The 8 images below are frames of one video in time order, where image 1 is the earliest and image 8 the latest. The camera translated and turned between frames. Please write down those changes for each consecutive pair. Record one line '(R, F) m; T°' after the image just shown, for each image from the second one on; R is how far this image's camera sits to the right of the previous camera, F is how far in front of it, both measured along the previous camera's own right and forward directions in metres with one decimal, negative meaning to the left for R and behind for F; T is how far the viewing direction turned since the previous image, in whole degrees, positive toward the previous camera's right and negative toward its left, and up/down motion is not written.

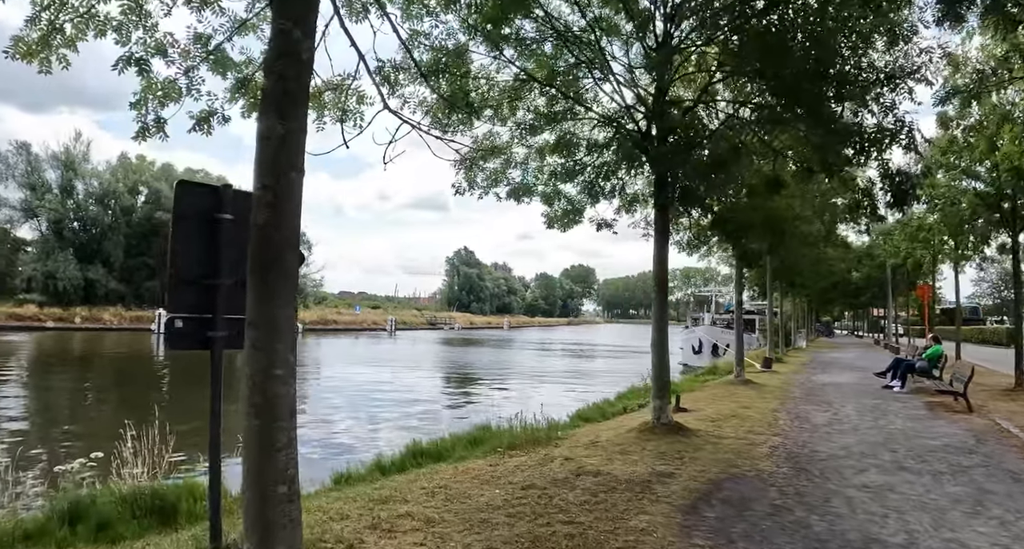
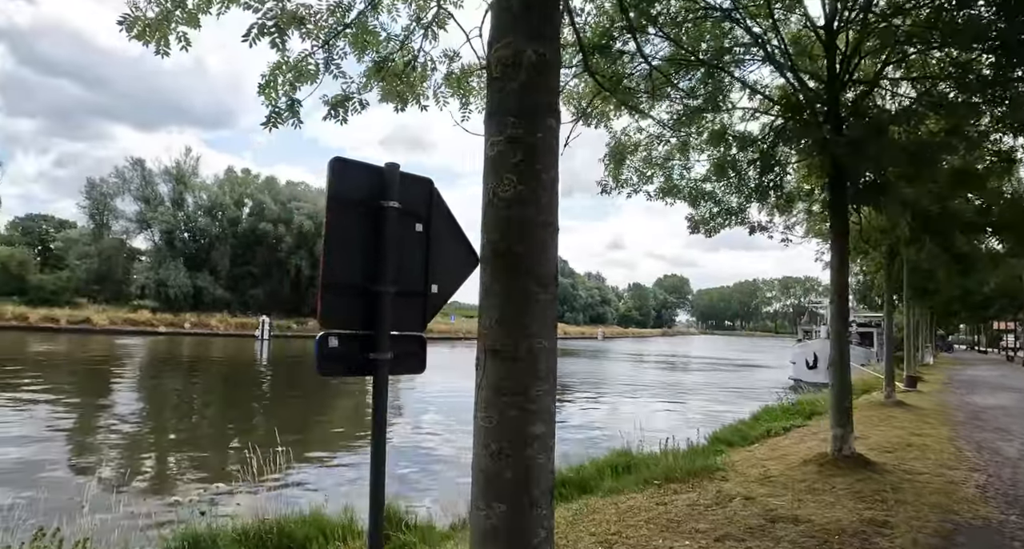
(-0.6, +0.7) m; -7°
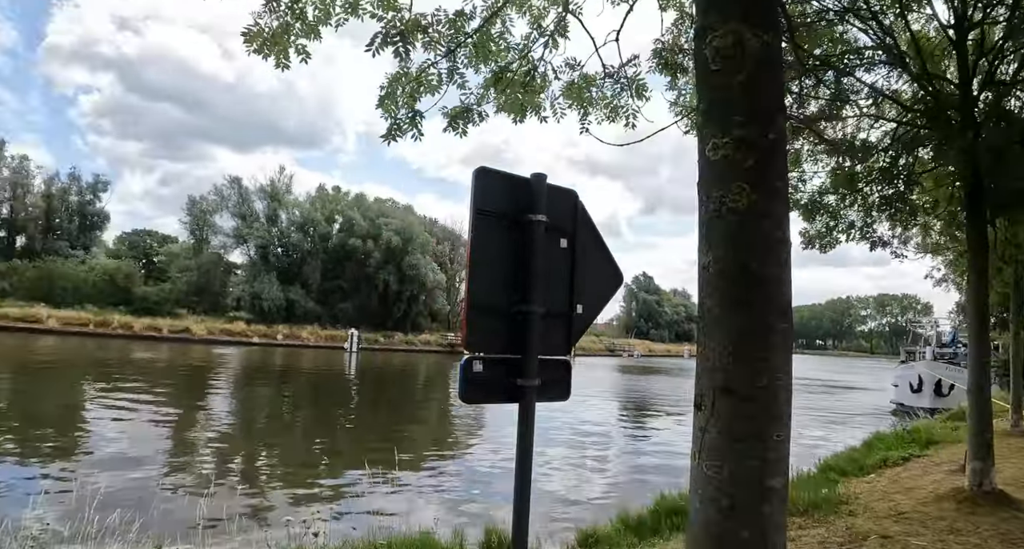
(-0.3, +0.1) m; -6°
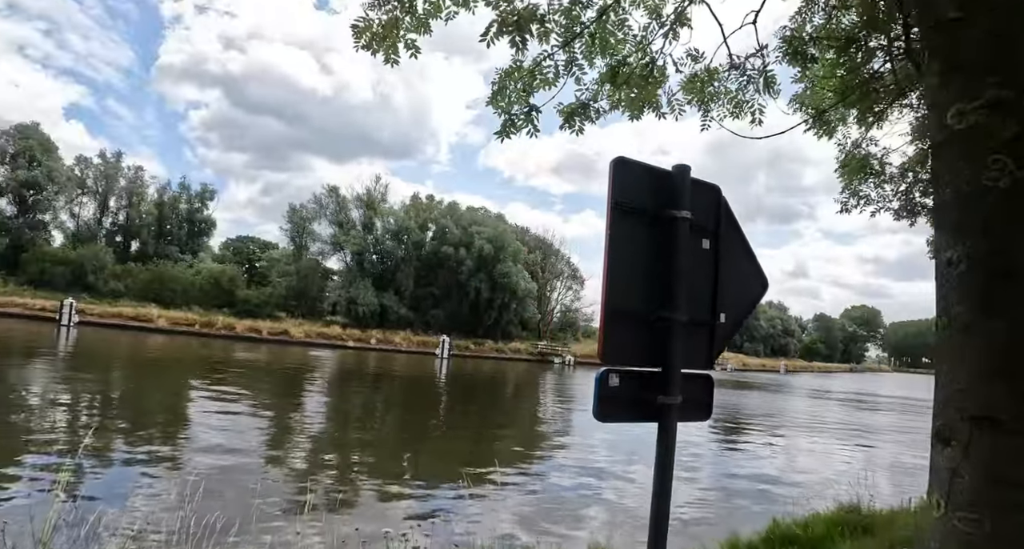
(-0.2, 0.0) m; -7°
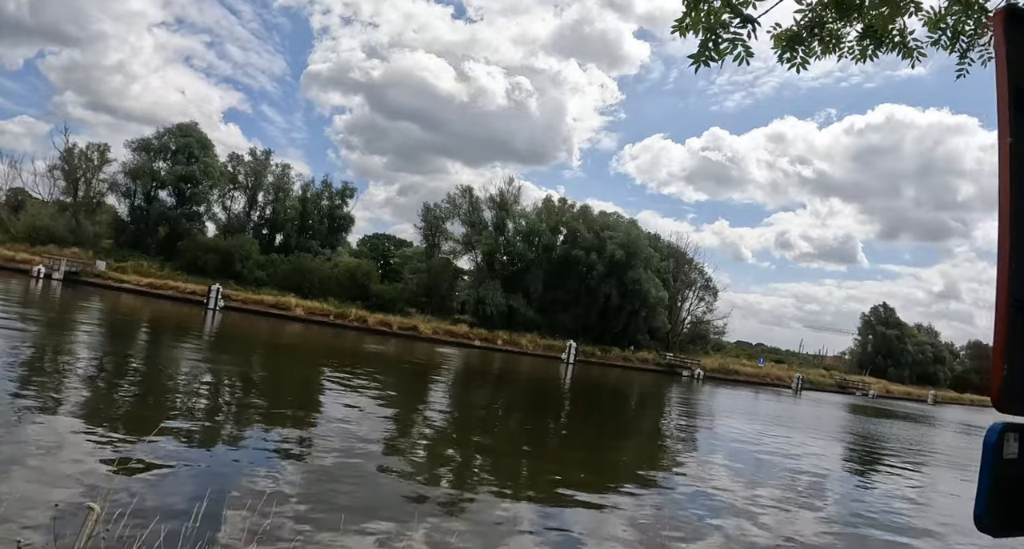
(-0.2, +0.1) m; -10°
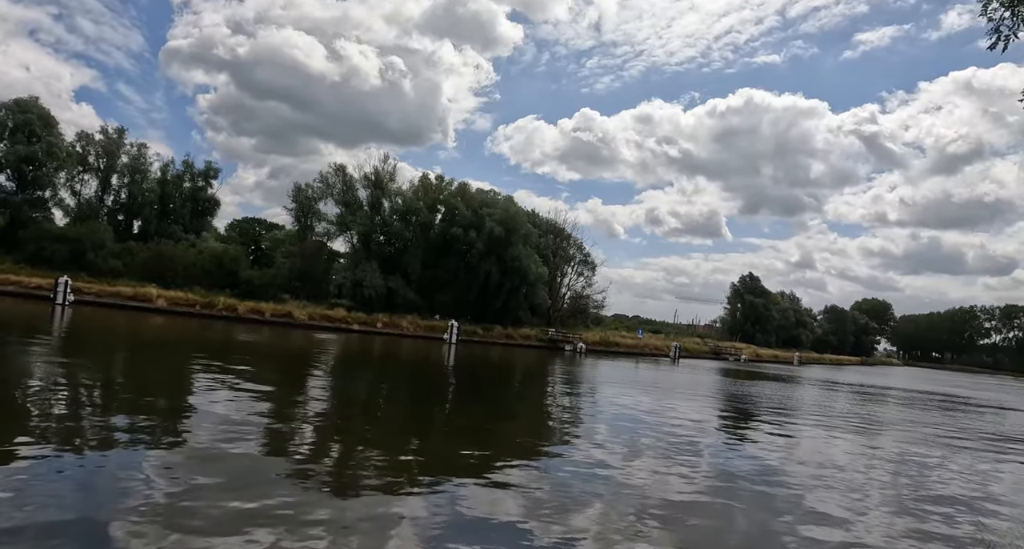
(+0.4, +0.2) m; +9°
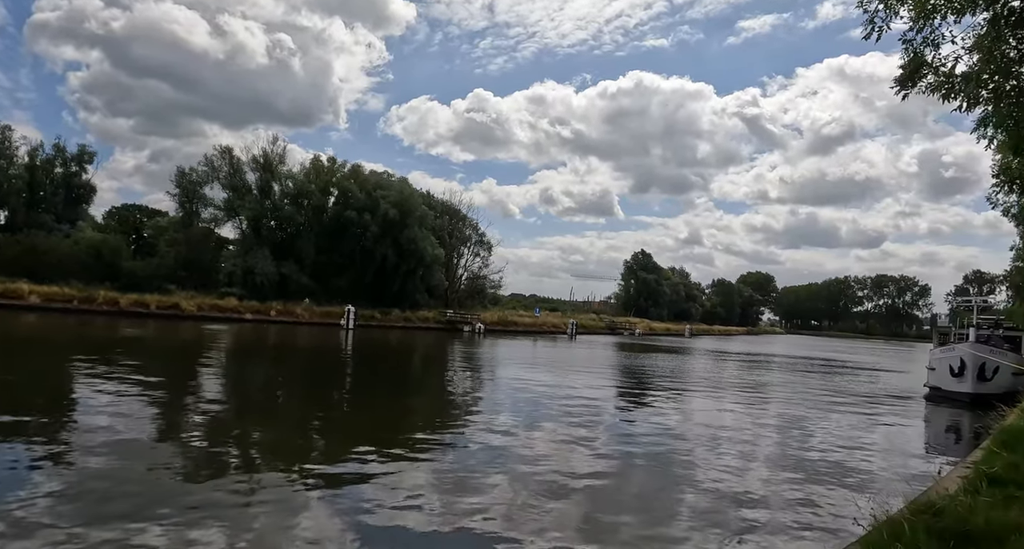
(+0.2, -0.2) m; +8°
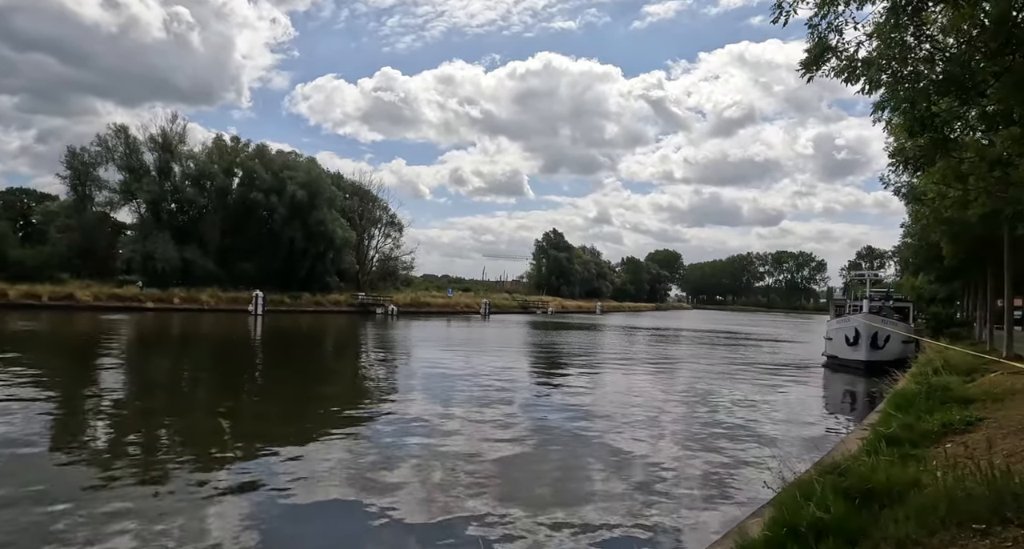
(-0.1, +0.1) m; +7°
